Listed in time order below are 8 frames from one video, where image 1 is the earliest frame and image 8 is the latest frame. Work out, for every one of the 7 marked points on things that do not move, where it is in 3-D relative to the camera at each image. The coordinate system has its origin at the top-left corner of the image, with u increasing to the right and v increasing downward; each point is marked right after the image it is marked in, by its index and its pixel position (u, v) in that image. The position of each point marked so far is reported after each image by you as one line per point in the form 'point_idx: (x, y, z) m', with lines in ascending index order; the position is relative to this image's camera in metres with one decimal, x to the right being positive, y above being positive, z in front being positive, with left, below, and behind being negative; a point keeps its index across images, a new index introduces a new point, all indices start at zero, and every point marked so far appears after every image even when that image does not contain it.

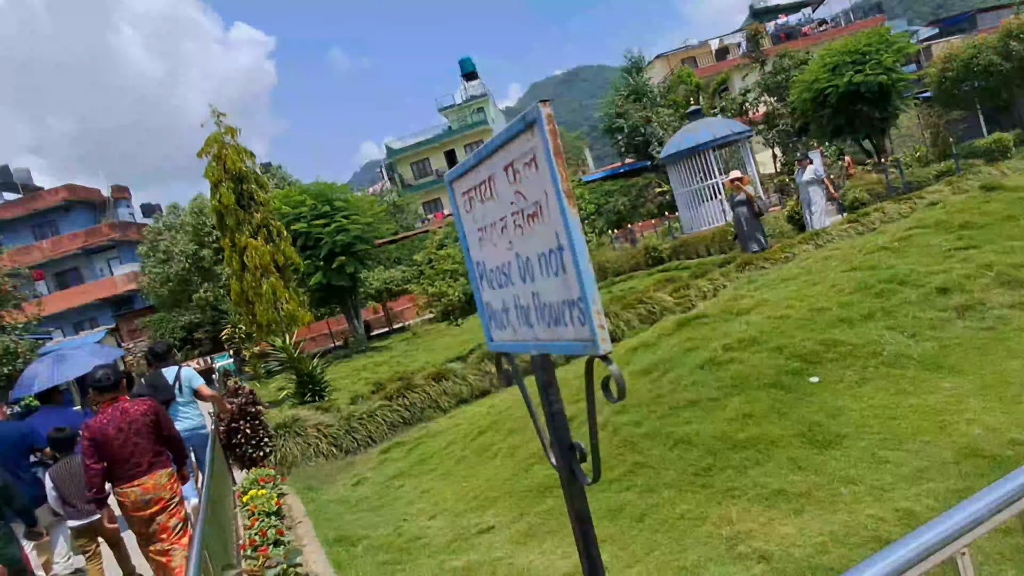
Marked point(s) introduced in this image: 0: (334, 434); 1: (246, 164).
0: (-2.0, -1.6, +8.4) m
1: (-5.3, +2.5, +15.0) m
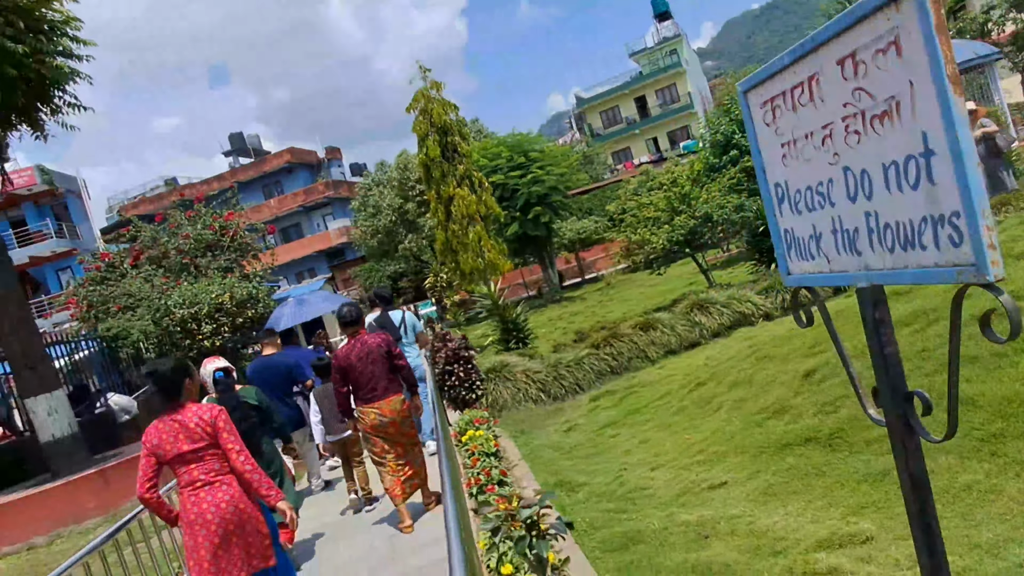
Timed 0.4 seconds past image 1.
0: (+0.3, -1.0, +8.5) m
1: (-1.2, +3.6, +15.4) m
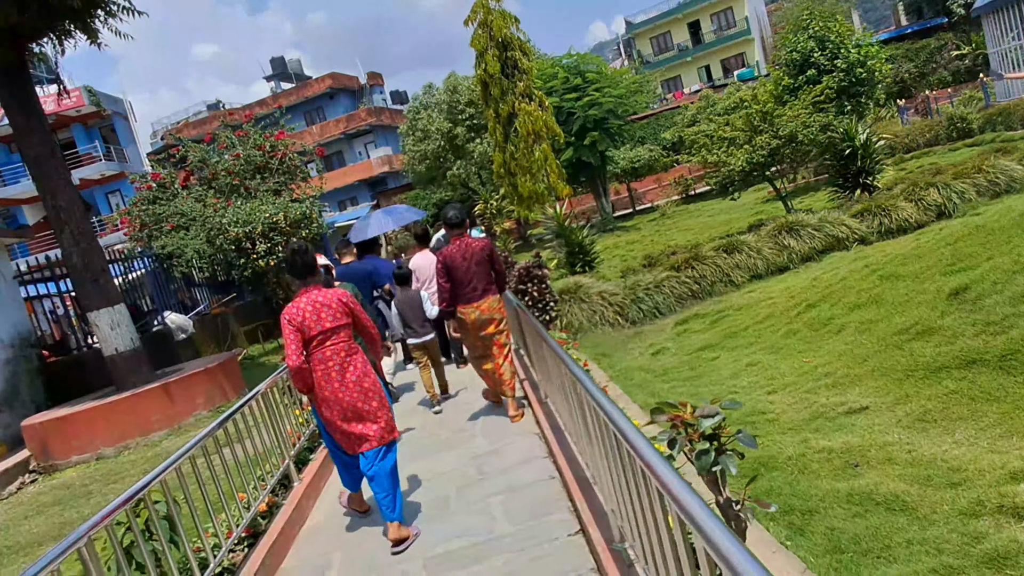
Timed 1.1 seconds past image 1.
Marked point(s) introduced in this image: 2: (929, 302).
0: (+1.2, -0.1, +8.1) m
1: (0.0, +5.1, +14.6) m
2: (+2.5, -0.1, +4.5) m
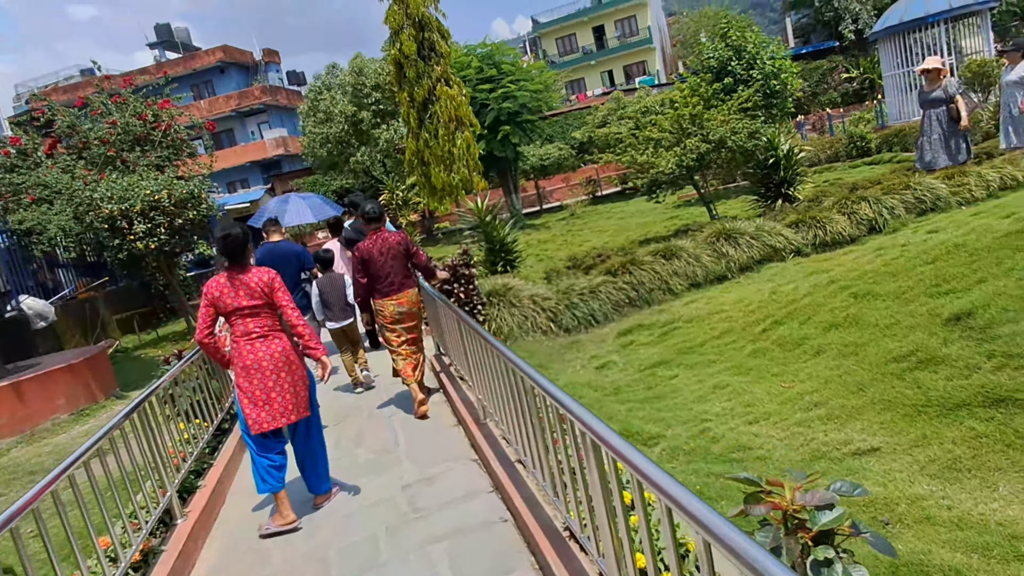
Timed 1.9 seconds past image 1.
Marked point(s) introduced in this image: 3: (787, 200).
0: (+0.4, -0.2, +7.4) m
1: (-1.5, +5.2, +13.7) m
2: (+2.3, -0.2, +4.1) m
3: (+4.2, +1.4, +11.5) m
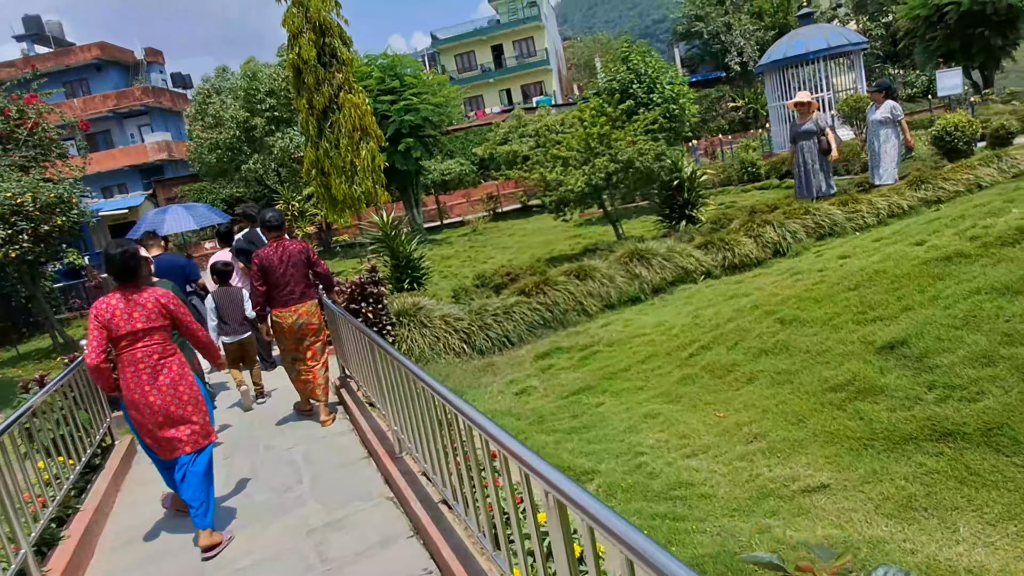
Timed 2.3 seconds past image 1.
0: (-0.4, -0.4, +7.1) m
1: (-3.1, +4.9, +13.1) m
2: (+1.9, -0.4, +4.0) m
3: (+2.8, +1.0, +11.6) m
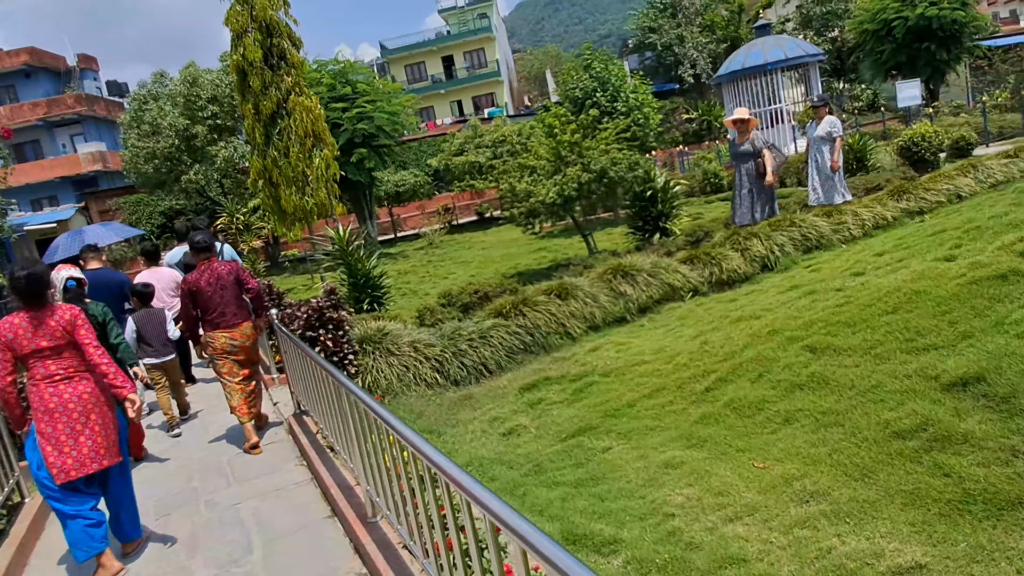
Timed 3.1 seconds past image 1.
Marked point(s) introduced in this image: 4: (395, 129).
0: (-0.6, -0.6, +6.3) m
1: (-3.8, +4.5, +12.3) m
2: (+1.9, -0.5, +3.4) m
3: (+2.3, +0.8, +11.1) m
4: (-3.1, +4.2, +19.8) m
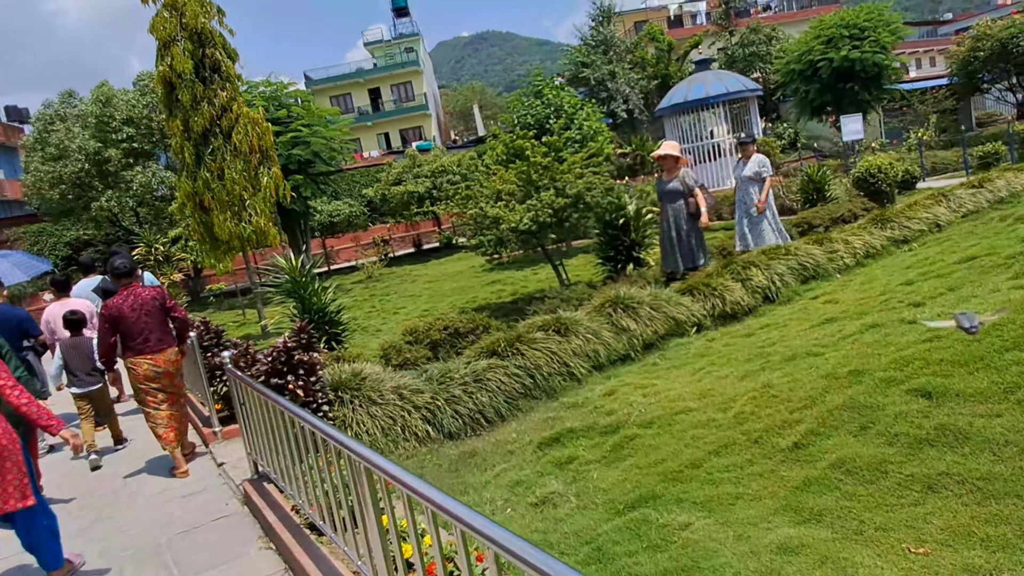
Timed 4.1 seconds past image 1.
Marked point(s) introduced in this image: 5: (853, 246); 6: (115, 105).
0: (-0.6, -0.8, +5.3) m
1: (-4.4, +4.0, +11.1) m
2: (+2.2, -0.6, +2.7) m
3: (+1.8, +0.3, +10.4) m
4: (-4.5, +3.3, +18.6) m
5: (+4.0, +0.5, +8.7) m
6: (-10.2, +4.7, +19.2) m
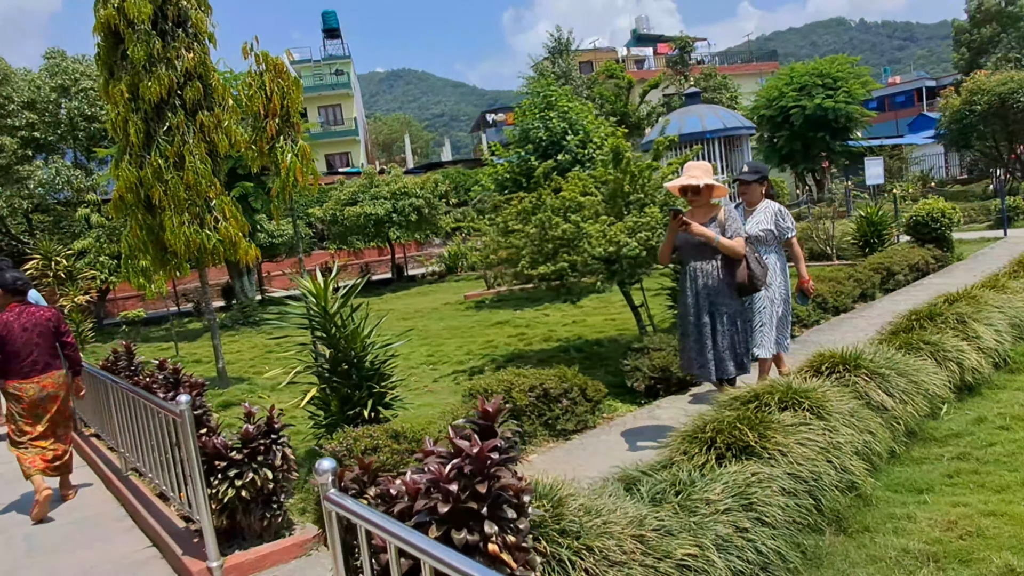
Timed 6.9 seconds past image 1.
0: (+0.7, -1.0, +2.8) m
1: (-3.6, +3.7, +8.3) m
2: (+3.8, -0.8, +0.6) m
3: (+2.4, -0.2, +8.2) m
4: (-4.7, +2.6, +15.7) m
5: (+4.9, -0.1, +6.9) m
6: (-10.4, +4.3, +15.6) m
